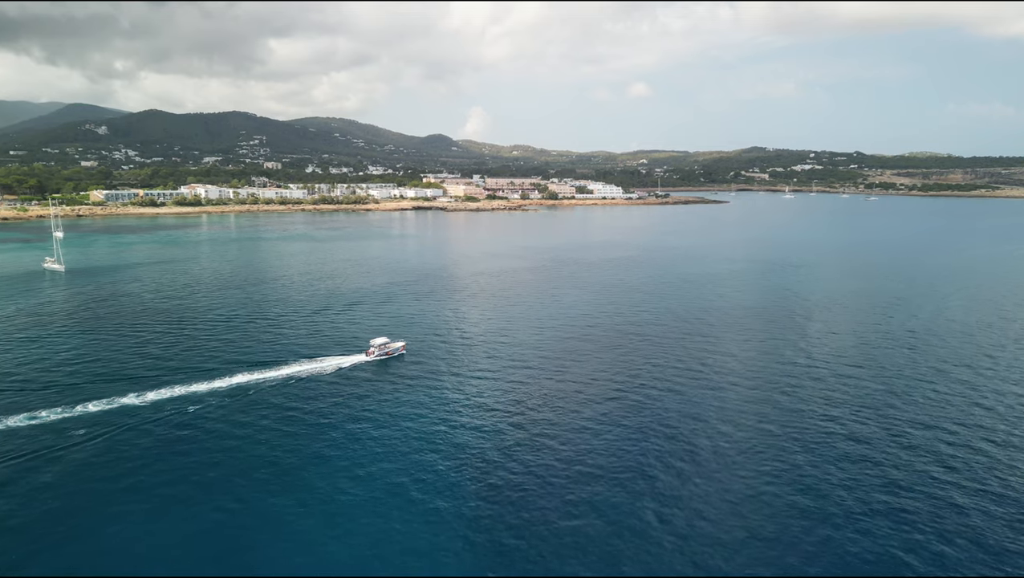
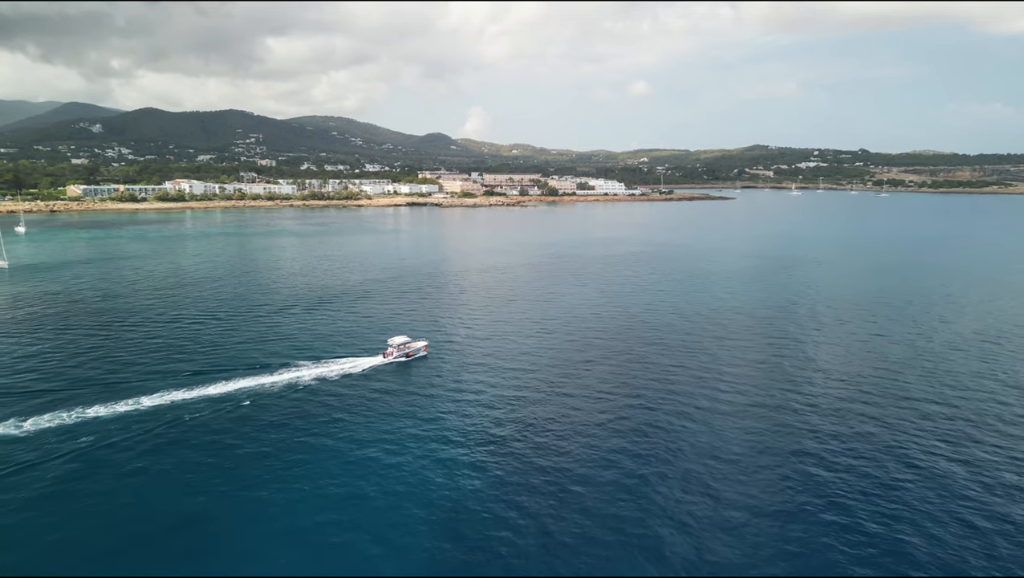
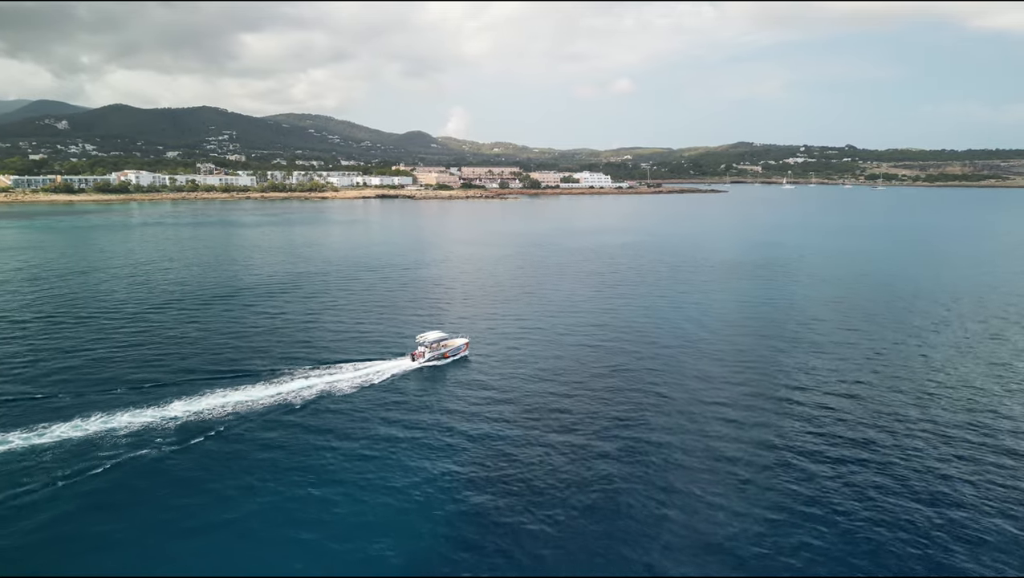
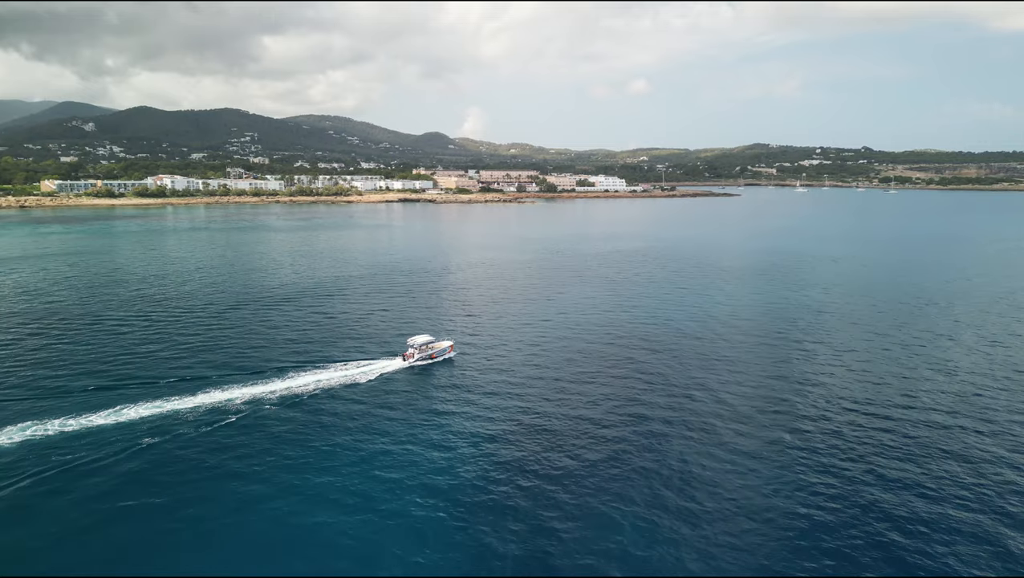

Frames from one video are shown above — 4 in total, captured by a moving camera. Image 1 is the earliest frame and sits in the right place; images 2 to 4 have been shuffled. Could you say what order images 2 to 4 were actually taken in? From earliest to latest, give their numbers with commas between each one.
2, 4, 3
